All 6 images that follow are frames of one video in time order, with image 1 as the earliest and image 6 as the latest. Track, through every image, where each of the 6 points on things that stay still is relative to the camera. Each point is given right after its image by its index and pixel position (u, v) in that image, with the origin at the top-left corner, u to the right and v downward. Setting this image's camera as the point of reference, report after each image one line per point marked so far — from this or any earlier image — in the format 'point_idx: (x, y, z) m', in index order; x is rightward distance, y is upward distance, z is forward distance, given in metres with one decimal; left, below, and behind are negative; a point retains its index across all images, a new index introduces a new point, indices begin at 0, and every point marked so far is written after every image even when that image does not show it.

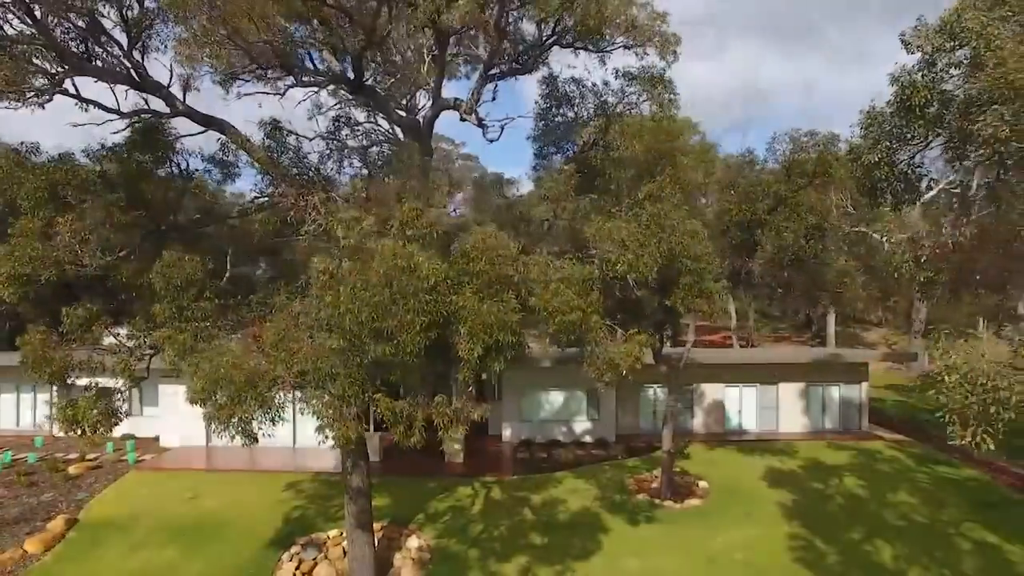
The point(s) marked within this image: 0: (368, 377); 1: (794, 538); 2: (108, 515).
0: (-1.4, -0.9, +7.2) m
1: (+5.4, -4.8, +13.6) m
2: (-7.9, -4.4, +13.8) m
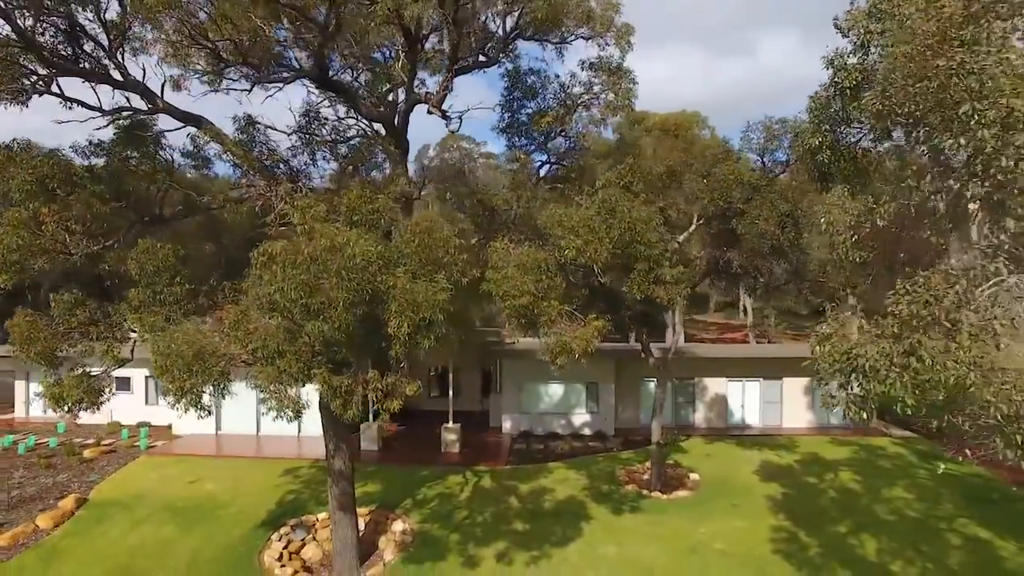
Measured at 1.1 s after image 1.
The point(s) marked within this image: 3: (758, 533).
0: (-2.1, -0.7, +7.6) m
1: (+5.0, -4.6, +13.5) m
2: (-8.2, -4.2, +14.6) m
3: (+4.7, -4.6, +13.5) m
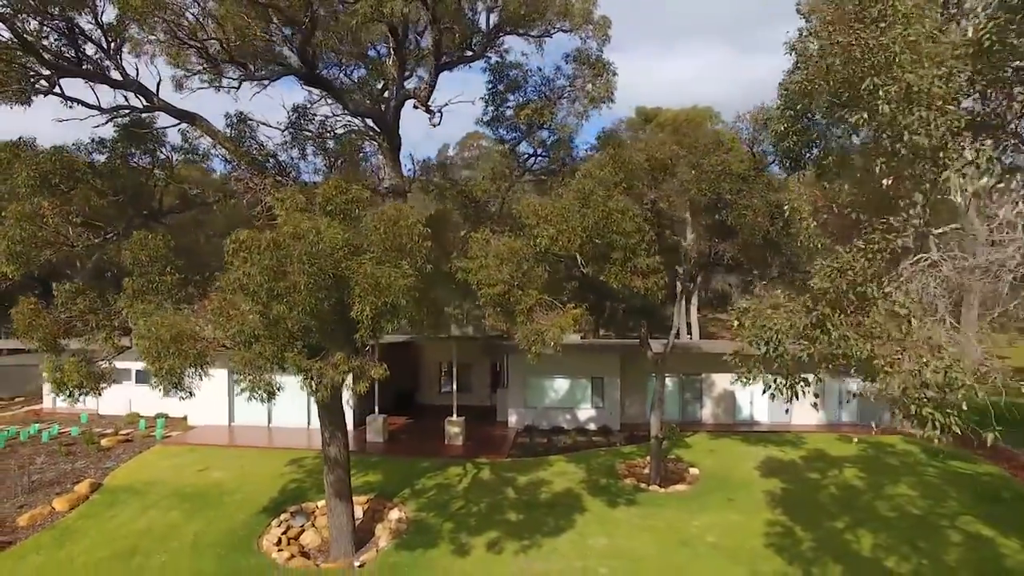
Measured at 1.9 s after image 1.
0: (-2.5, -0.6, +7.9) m
1: (+4.9, -4.5, +13.5) m
2: (-8.2, -4.1, +15.2) m
3: (+4.6, -4.5, +13.4) m
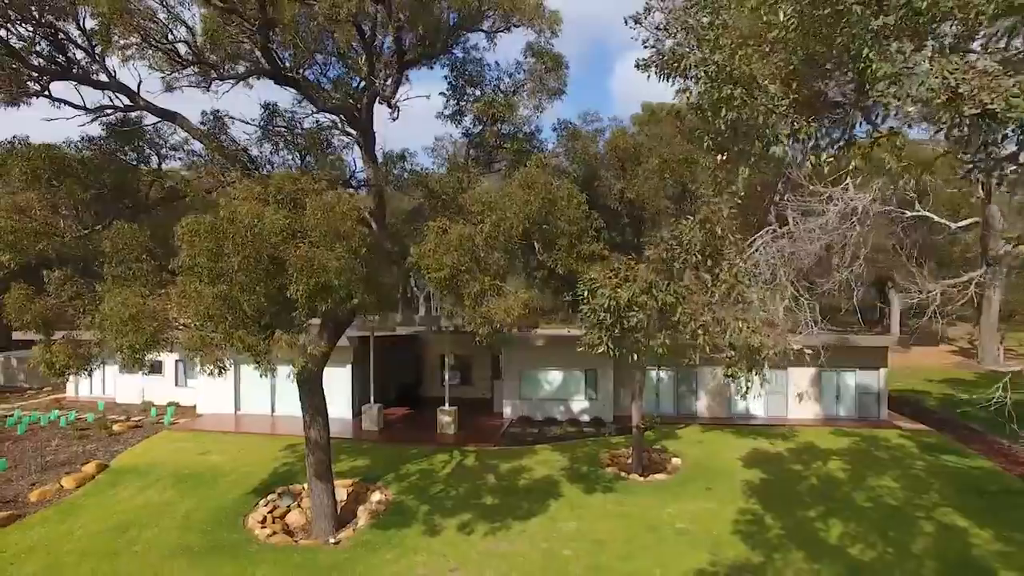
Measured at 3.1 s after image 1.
0: (-3.4, -0.4, +8.5) m
1: (+4.4, -4.3, +13.6) m
2: (-8.6, -3.9, +16.1) m
3: (+4.1, -4.3, +13.6) m
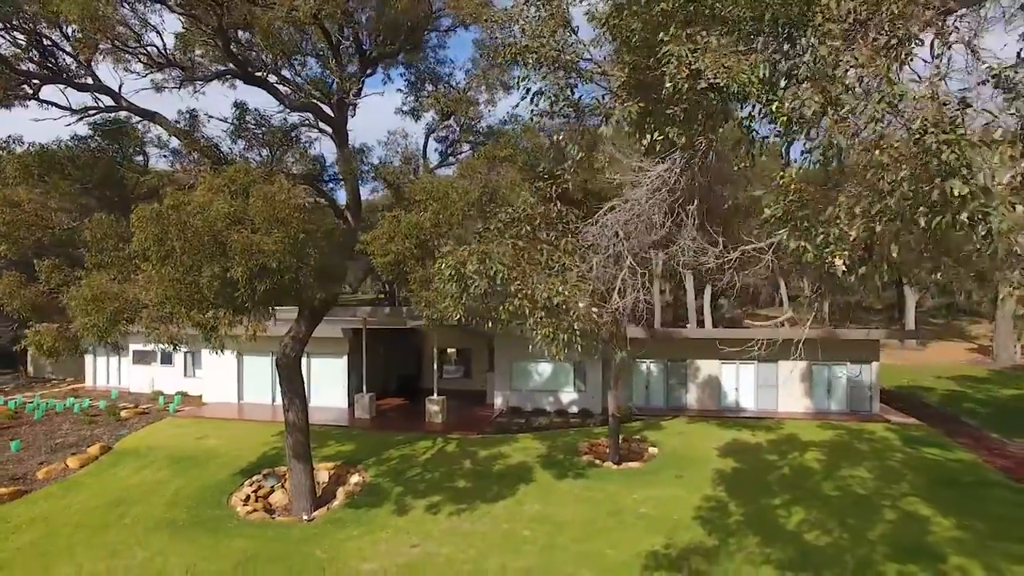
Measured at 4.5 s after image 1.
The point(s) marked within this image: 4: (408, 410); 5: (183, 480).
0: (-4.2, -0.2, +9.2) m
1: (+3.8, -4.1, +13.8) m
2: (-9.0, -3.7, +17.0) m
3: (+3.4, -4.1, +13.8) m
4: (-2.9, -3.4, +19.8) m
5: (-6.9, -4.1, +15.0) m
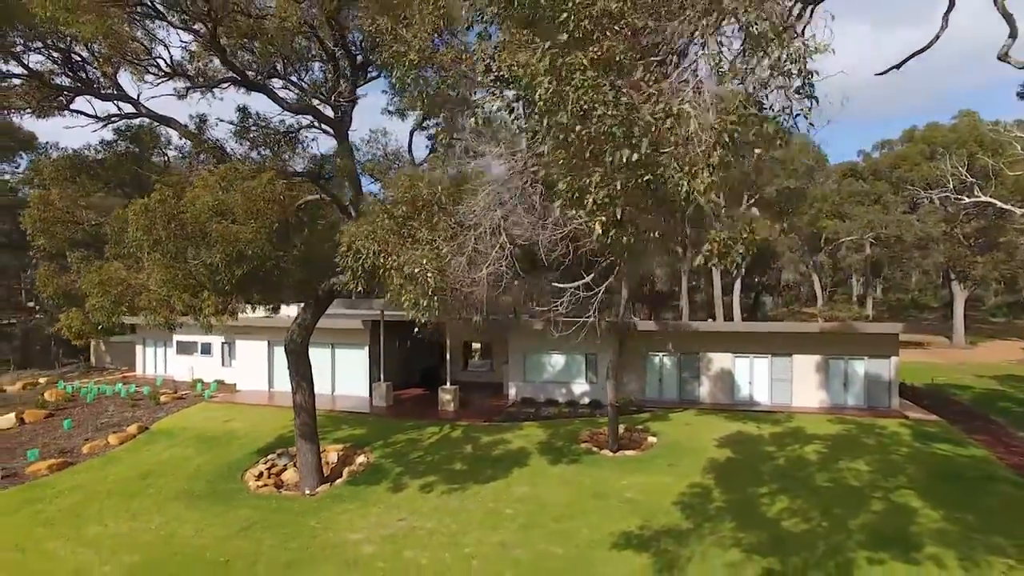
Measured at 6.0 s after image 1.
0: (-4.8, 0.0, +10.2) m
1: (+3.6, -3.9, +13.9) m
2: (-8.9, -3.6, +18.4) m
3: (+3.2, -3.9, +14.0) m
4: (-2.5, -3.2, +20.6) m
5: (-7.0, -3.9, +16.2) m
